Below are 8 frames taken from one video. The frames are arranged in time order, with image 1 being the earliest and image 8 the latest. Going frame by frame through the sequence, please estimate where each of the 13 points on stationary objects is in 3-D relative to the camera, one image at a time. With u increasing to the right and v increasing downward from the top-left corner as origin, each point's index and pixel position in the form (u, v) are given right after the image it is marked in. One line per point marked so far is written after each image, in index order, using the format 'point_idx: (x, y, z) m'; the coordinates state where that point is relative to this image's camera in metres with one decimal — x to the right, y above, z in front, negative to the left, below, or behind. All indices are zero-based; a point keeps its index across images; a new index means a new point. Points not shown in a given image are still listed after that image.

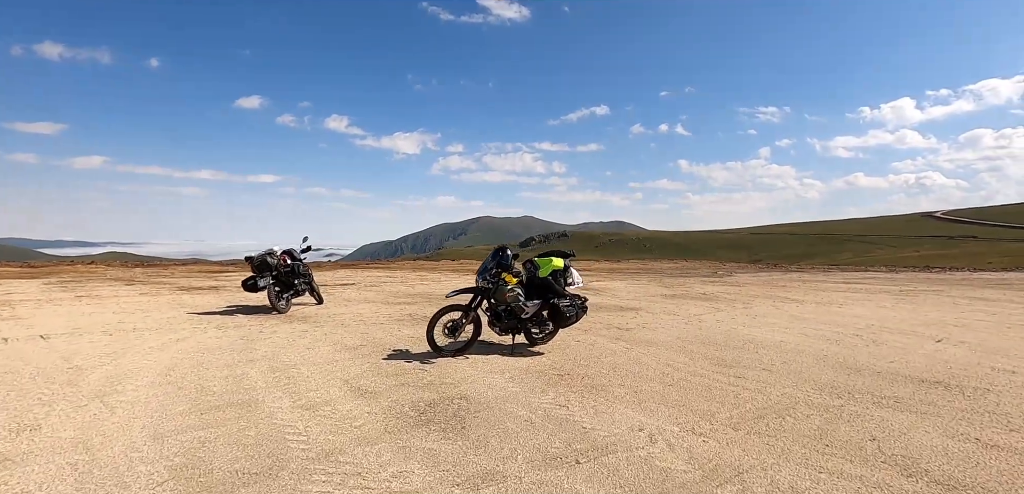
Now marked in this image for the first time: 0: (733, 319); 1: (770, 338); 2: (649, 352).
0: (+5.2, -1.7, +12.2) m
1: (+4.9, -1.7, +9.9) m
2: (+2.2, -1.7, +8.5) m
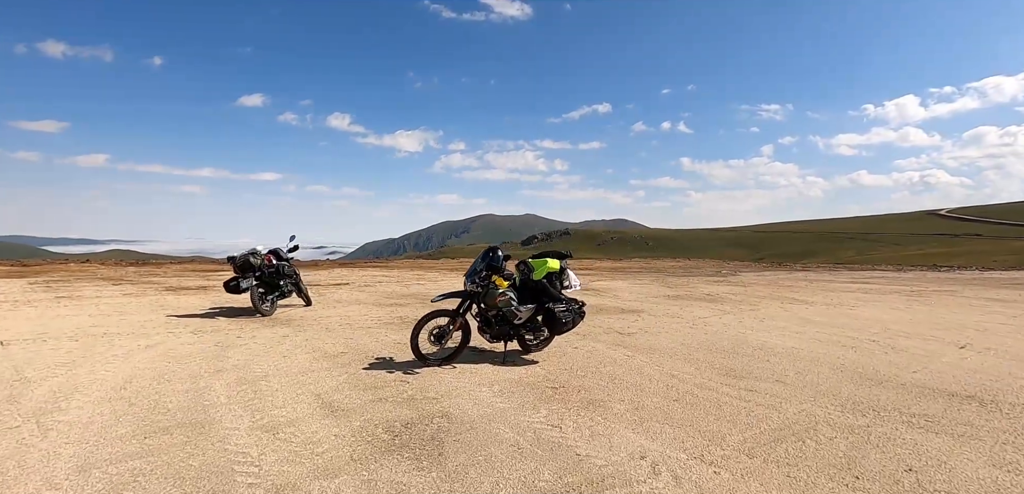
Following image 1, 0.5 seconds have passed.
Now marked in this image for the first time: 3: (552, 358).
0: (+5.1, -1.7, +11.6) m
1: (+4.8, -1.7, +9.3) m
2: (+2.1, -1.7, +7.9) m
3: (+0.6, -1.7, +8.0) m
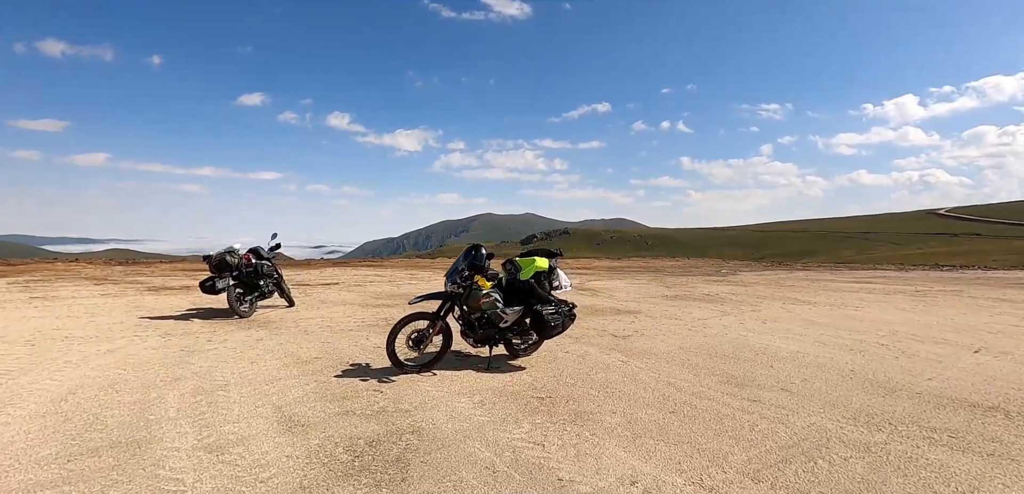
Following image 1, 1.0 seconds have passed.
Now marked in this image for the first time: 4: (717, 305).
0: (+4.8, -1.6, +11.1) m
1: (+4.6, -1.7, +8.7) m
2: (+1.9, -1.7, +7.4) m
3: (+0.4, -1.7, +7.5) m
4: (+5.5, -1.6, +14.1) m
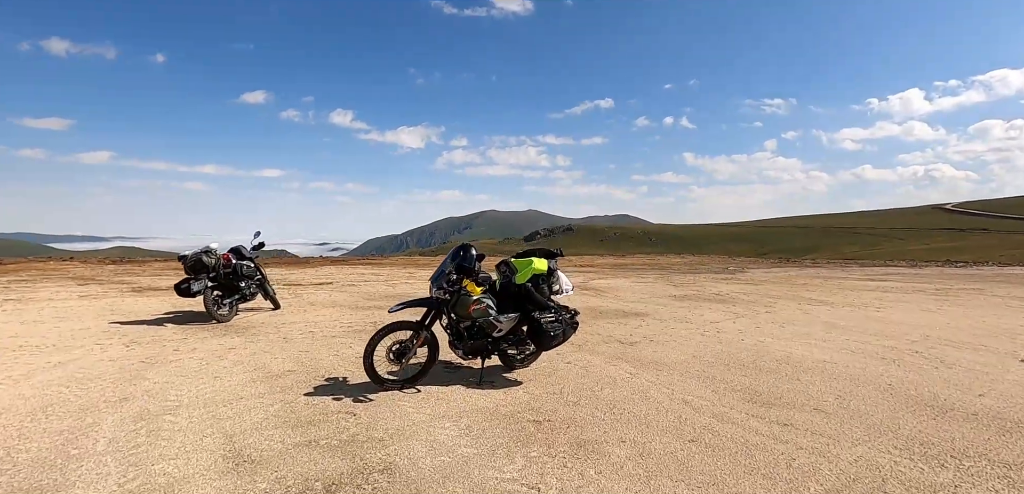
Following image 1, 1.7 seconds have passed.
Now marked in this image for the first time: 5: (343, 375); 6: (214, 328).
0: (+4.8, -1.6, +10.2) m
1: (+4.5, -1.7, +7.9) m
2: (+1.9, -1.7, +6.6) m
3: (+0.3, -1.7, +6.7) m
4: (+5.5, -1.5, +13.3) m
5: (-2.2, -1.6, +6.7) m
6: (-5.7, -1.5, +9.9) m
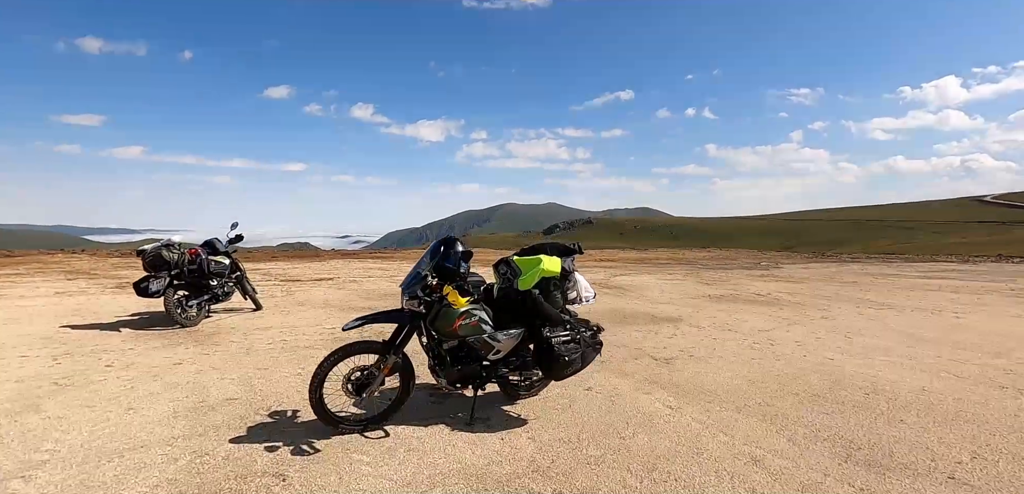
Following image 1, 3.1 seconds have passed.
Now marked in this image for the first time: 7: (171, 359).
0: (+4.9, -1.5, +8.4) m
1: (+4.6, -1.6, +6.1) m
2: (+1.9, -1.6, +4.9) m
3: (+0.4, -1.6, +5.0) m
4: (+5.8, -1.4, +11.4) m
5: (-2.2, -1.6, +5.2) m
6: (-5.5, -1.4, +8.5) m
7: (-4.6, -1.5, +7.1) m
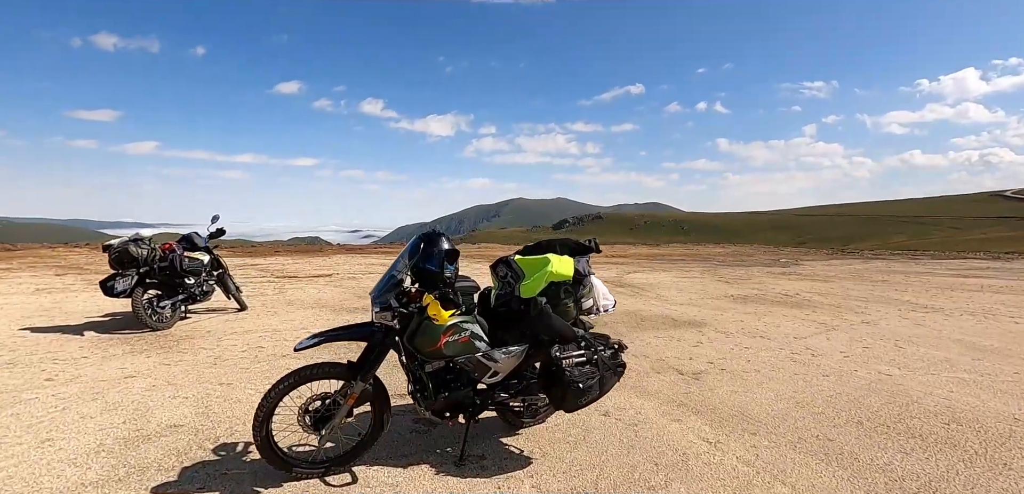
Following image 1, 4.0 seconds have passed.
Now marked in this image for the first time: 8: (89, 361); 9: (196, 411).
0: (+5.0, -1.5, +7.4) m
1: (+4.6, -1.6, +5.0) m
2: (+1.9, -1.6, +3.9) m
3: (+0.4, -1.6, +4.1) m
4: (+5.9, -1.3, +10.4) m
5: (-2.2, -1.5, +4.3) m
6: (-5.5, -1.4, +7.6) m
7: (-4.6, -1.5, +6.2) m
8: (-5.3, -1.4, +6.5) m
9: (-2.9, -1.5, +4.9) m
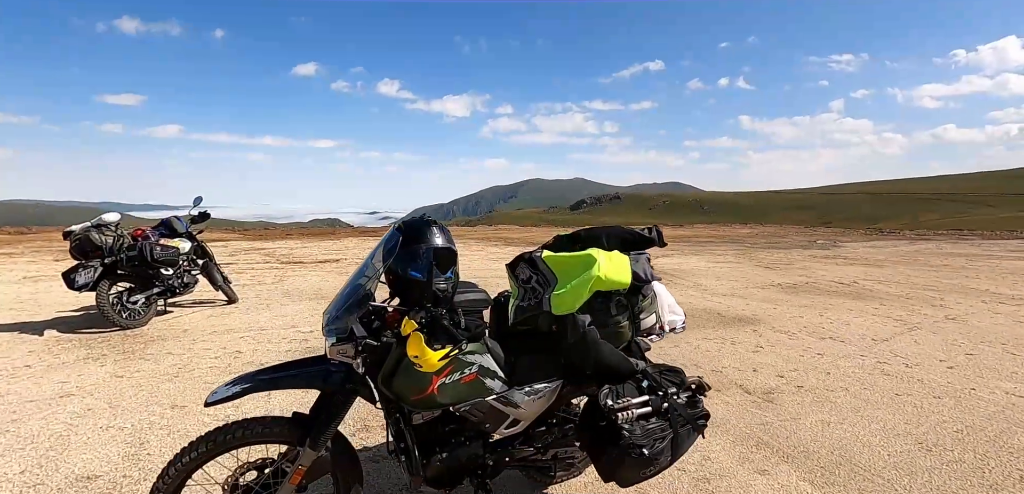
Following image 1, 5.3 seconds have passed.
0: (+5.3, -1.3, +6.0) m
1: (+4.8, -1.5, +3.7) m
2: (+2.0, -1.6, +2.6) m
3: (+0.5, -1.5, +2.8) m
4: (+6.2, -1.0, +8.9) m
5: (-2.0, -1.5, +3.1) m
6: (-5.2, -1.2, +6.6) m
7: (-4.4, -1.4, +5.1) m
8: (-5.1, -1.3, +5.5) m
9: (-2.8, -1.5, +3.8) m
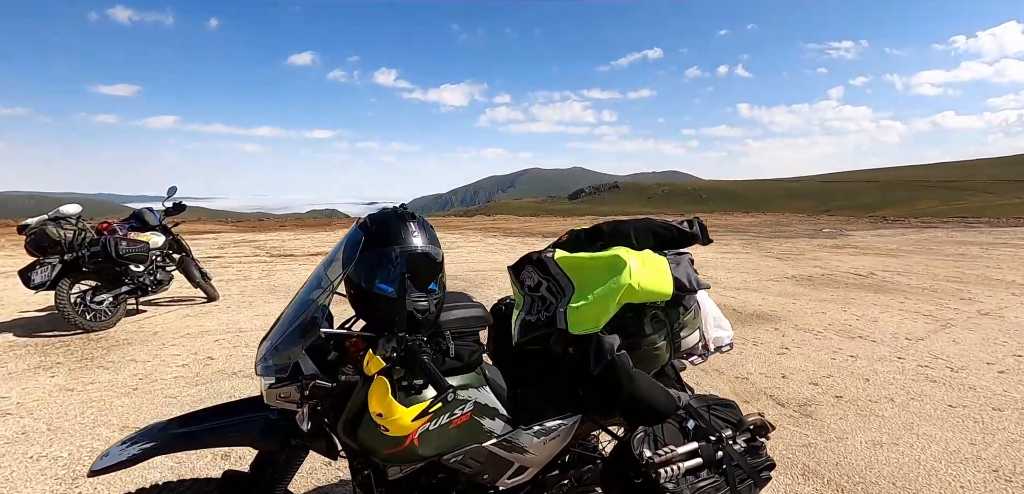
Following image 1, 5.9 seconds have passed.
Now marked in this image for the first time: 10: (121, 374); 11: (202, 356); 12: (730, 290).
0: (+5.3, -1.2, +5.4) m
1: (+4.8, -1.4, +3.1) m
2: (+2.0, -1.6, +2.0) m
3: (+0.5, -1.5, +2.3) m
4: (+6.2, -0.8, +8.3) m
5: (-2.0, -1.5, +2.5) m
6: (-5.2, -1.2, +6.0) m
7: (-4.3, -1.3, +4.5) m
8: (-5.0, -1.3, +4.9) m
9: (-2.7, -1.4, +3.2) m
10: (-3.9, -1.3, +5.2) m
11: (-3.4, -1.2, +5.7) m
12: (+3.9, -0.8, +9.5) m
